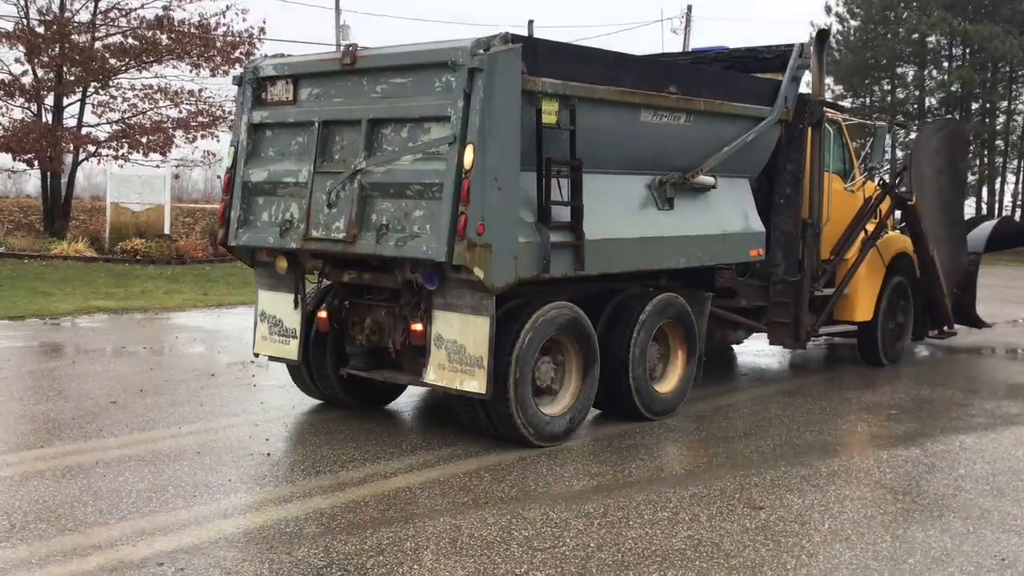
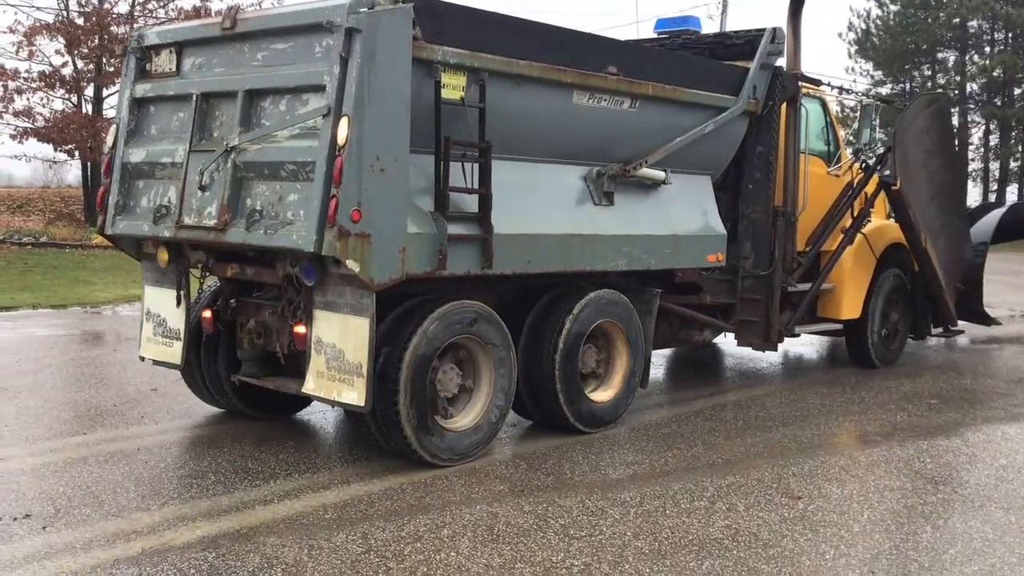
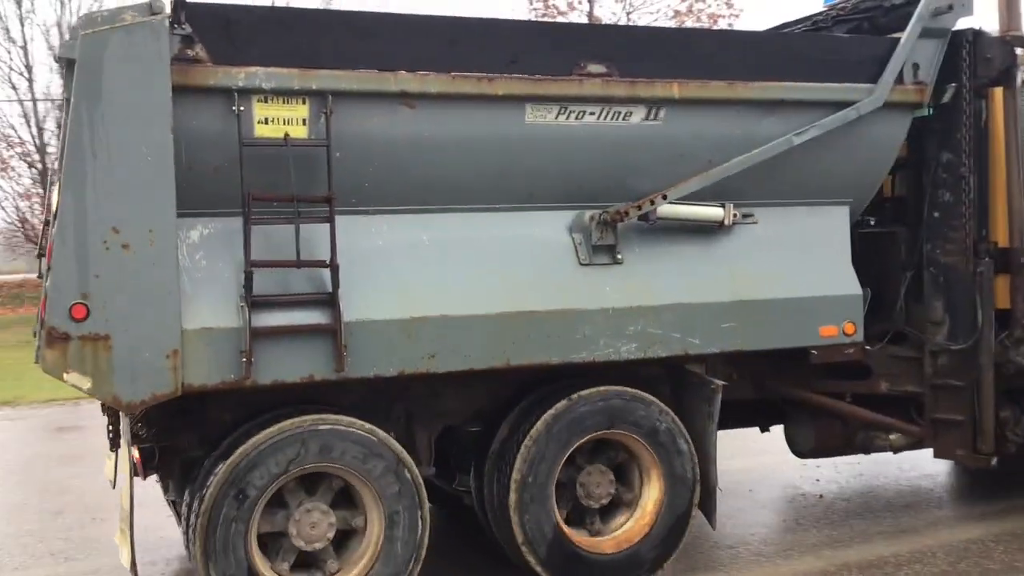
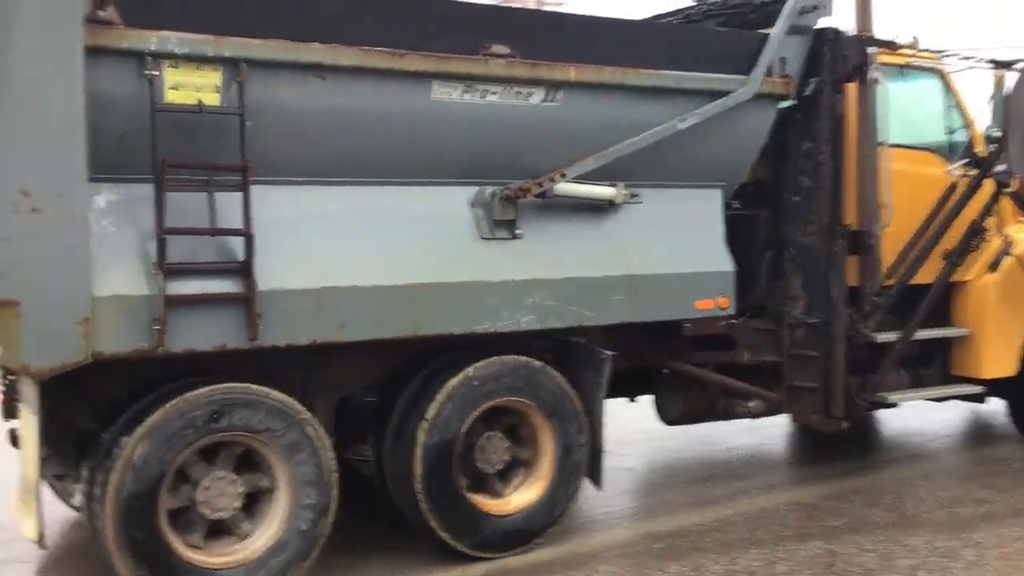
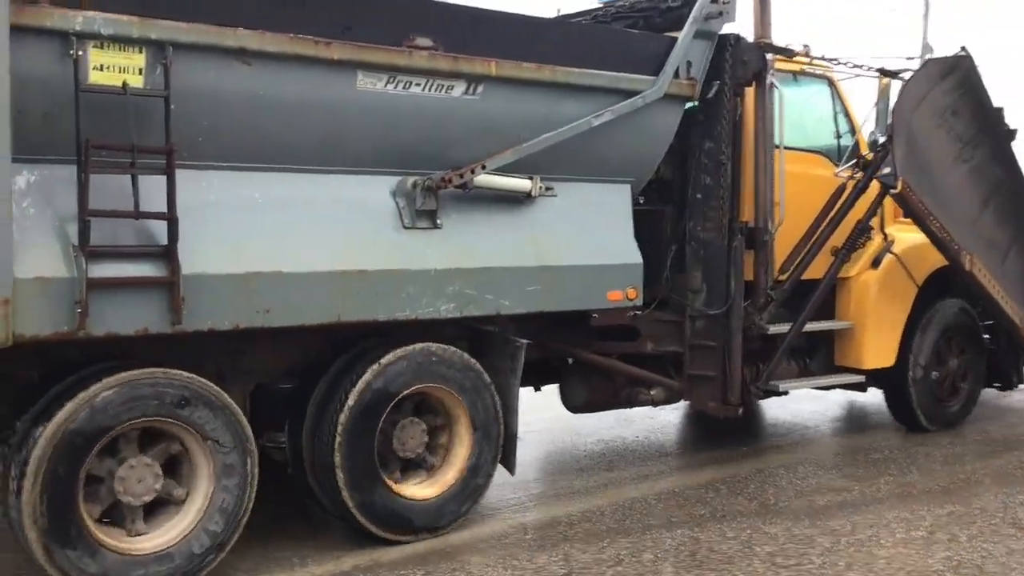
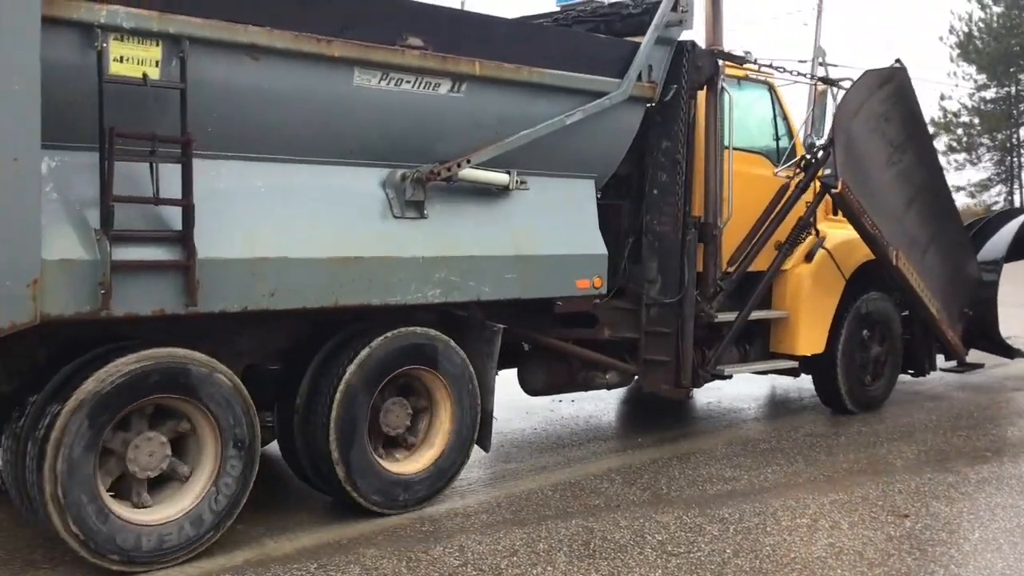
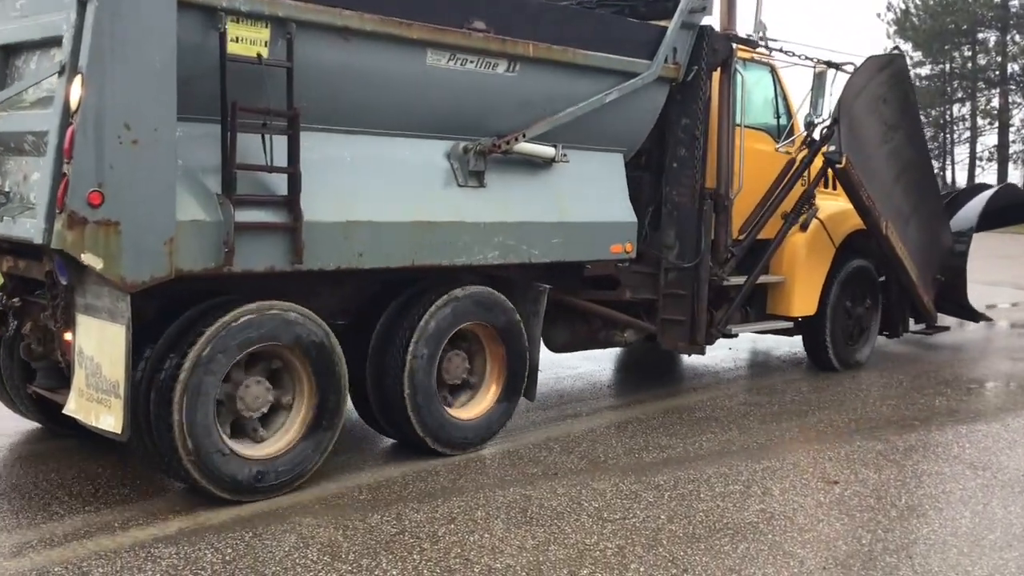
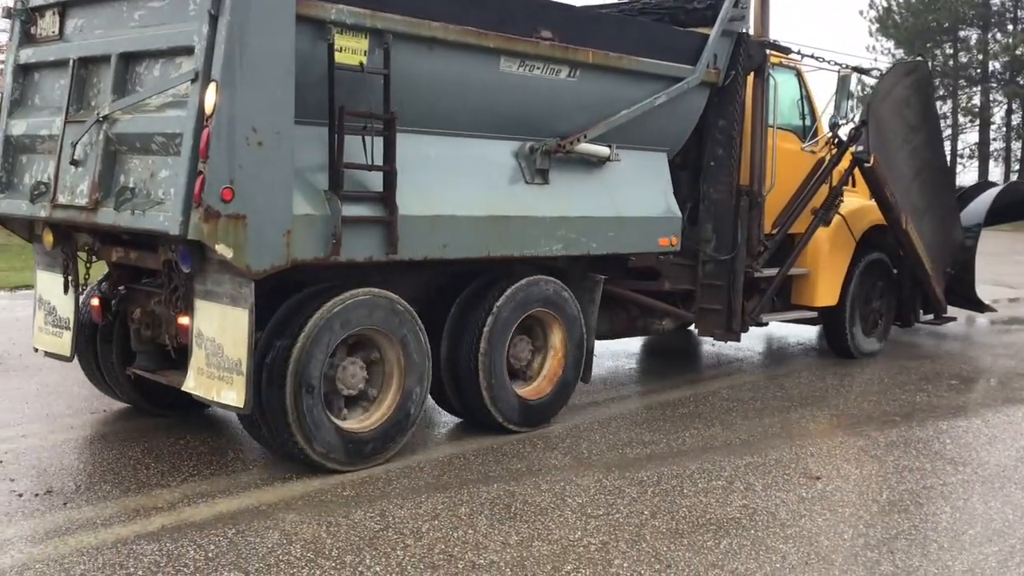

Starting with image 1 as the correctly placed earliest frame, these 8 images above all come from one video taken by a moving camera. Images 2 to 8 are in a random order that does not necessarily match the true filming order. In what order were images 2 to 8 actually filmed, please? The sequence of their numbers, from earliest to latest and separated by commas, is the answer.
2, 8, 7, 6, 5, 4, 3
